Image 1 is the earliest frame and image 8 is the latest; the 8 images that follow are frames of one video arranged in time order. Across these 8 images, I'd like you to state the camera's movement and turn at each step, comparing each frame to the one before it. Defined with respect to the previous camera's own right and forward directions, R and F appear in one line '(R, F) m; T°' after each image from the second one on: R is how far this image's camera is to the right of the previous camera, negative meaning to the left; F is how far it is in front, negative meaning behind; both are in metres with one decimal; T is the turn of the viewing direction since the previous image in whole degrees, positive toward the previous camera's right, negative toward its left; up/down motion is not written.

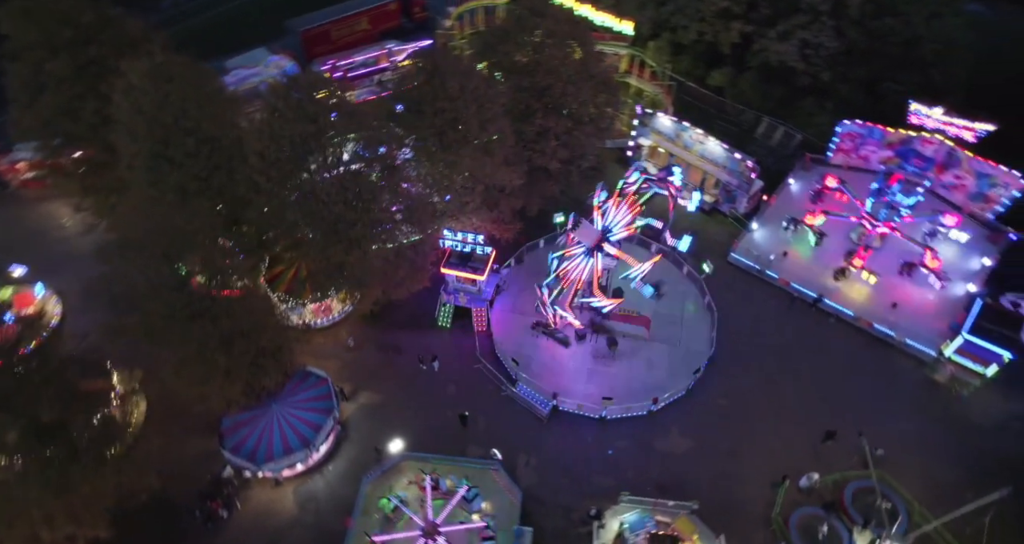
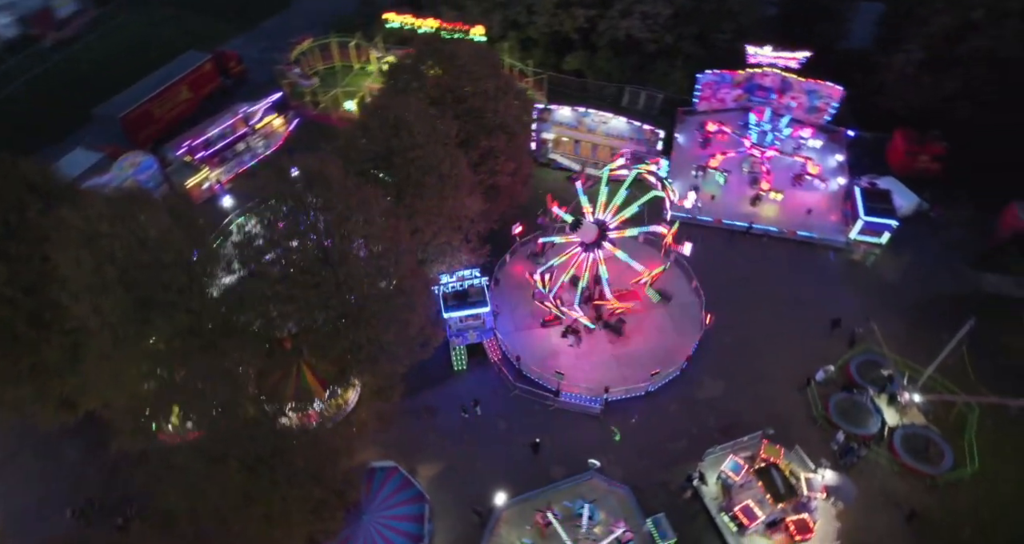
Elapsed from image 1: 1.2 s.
(-4.1, +0.4) m; +14°
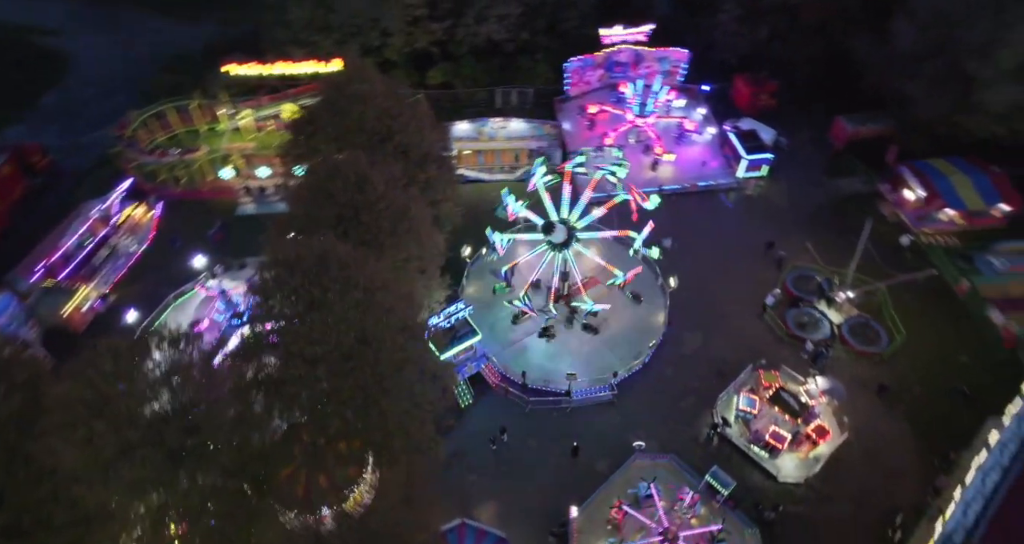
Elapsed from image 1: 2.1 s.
(-3.0, +0.2) m; +13°
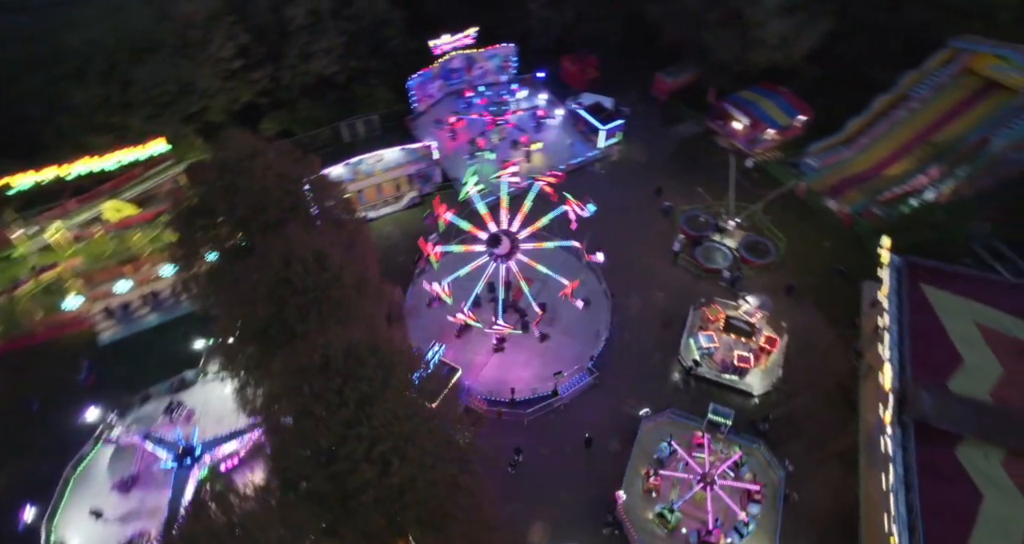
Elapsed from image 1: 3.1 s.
(-2.8, +0.3) m; +15°
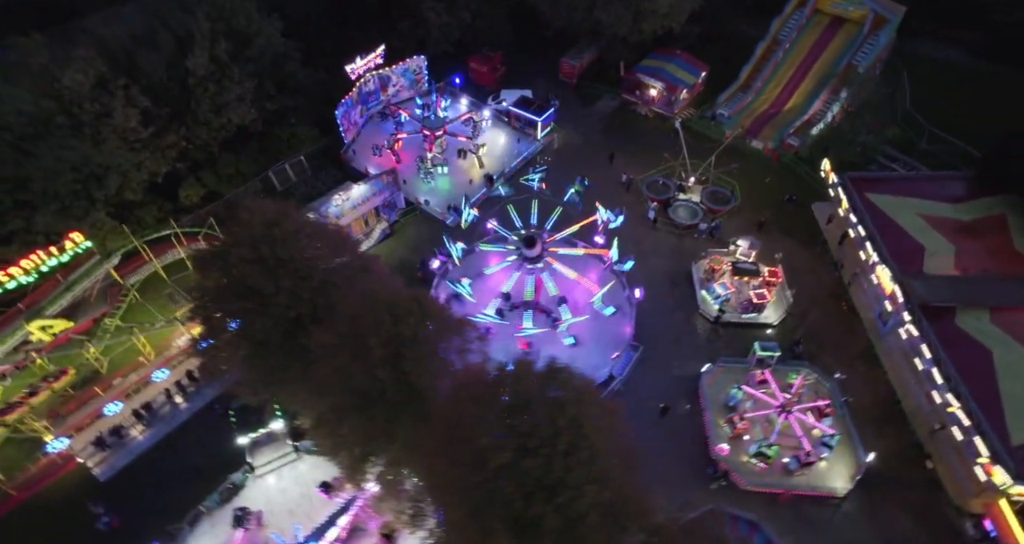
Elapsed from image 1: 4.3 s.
(-4.7, +0.2) m; +11°
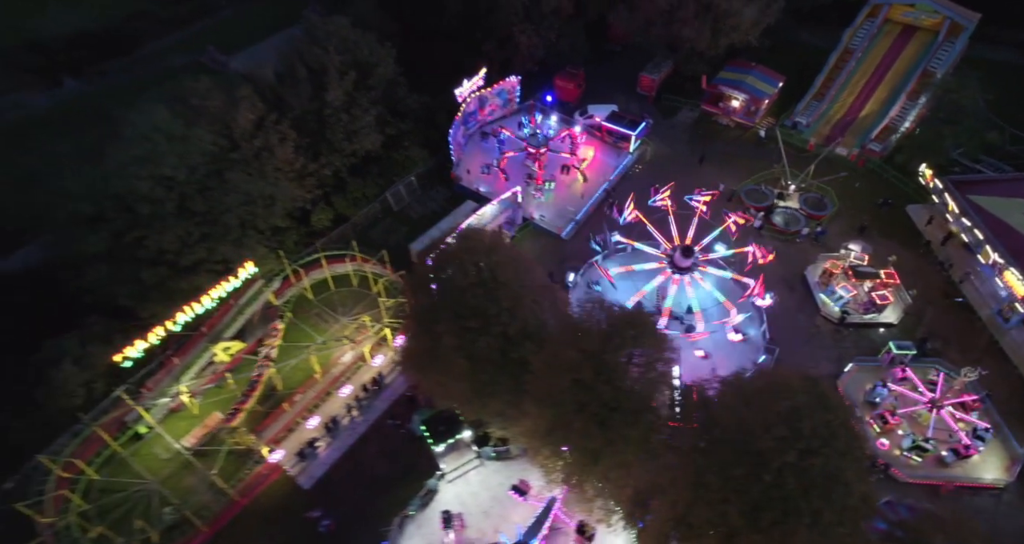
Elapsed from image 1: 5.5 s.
(-6.4, -1.6) m; 0°
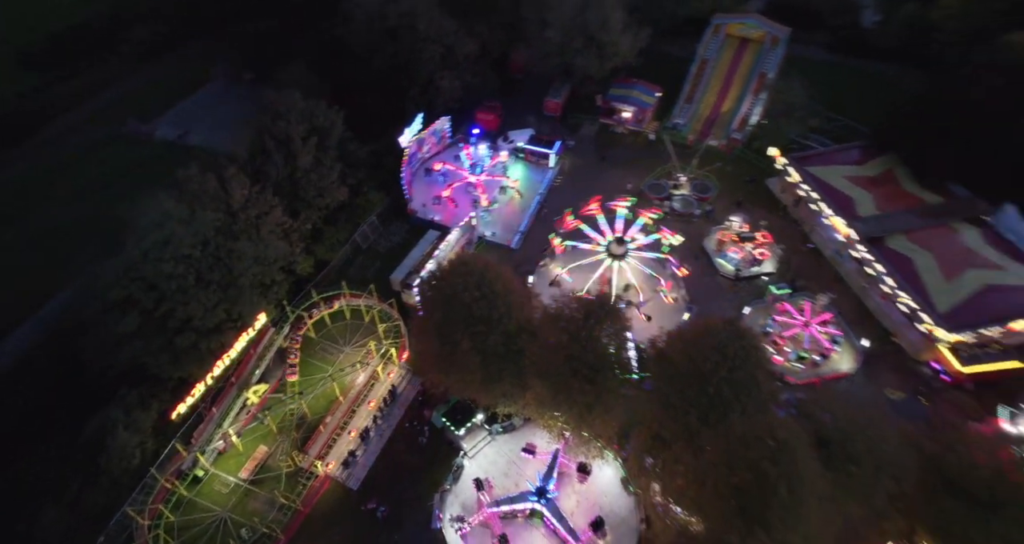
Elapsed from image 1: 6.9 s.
(-2.9, -5.3) m; +9°
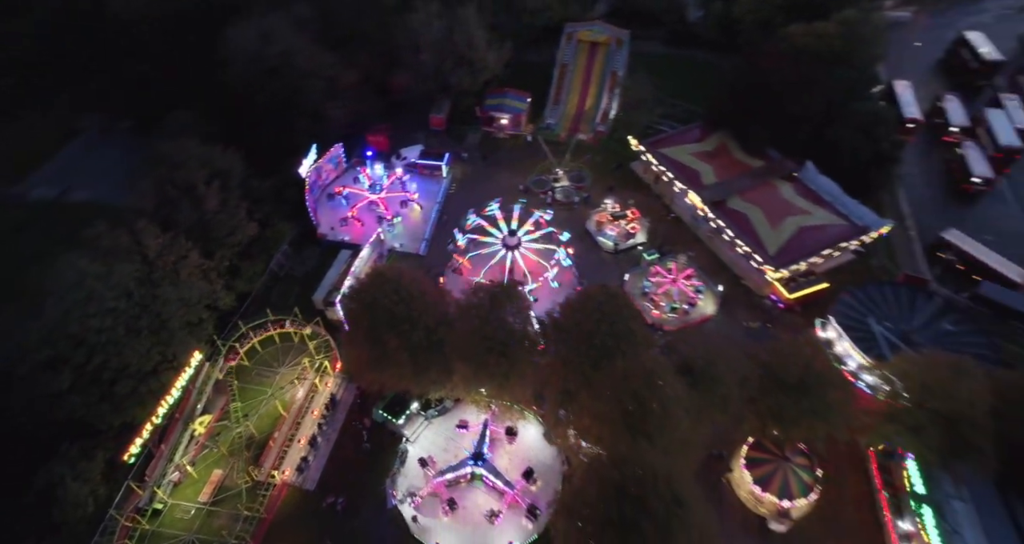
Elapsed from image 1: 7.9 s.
(+0.3, -4.4) m; +10°
